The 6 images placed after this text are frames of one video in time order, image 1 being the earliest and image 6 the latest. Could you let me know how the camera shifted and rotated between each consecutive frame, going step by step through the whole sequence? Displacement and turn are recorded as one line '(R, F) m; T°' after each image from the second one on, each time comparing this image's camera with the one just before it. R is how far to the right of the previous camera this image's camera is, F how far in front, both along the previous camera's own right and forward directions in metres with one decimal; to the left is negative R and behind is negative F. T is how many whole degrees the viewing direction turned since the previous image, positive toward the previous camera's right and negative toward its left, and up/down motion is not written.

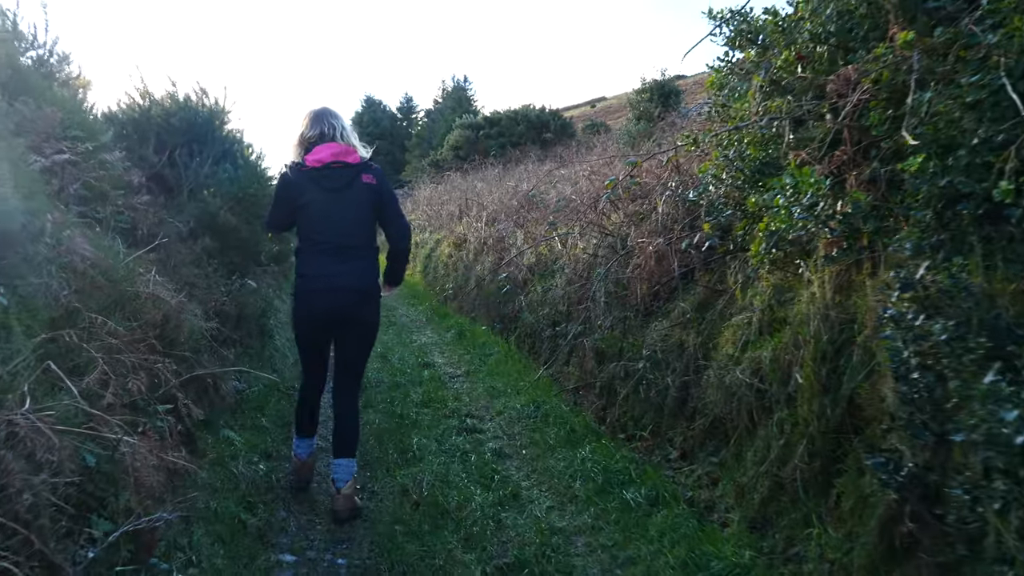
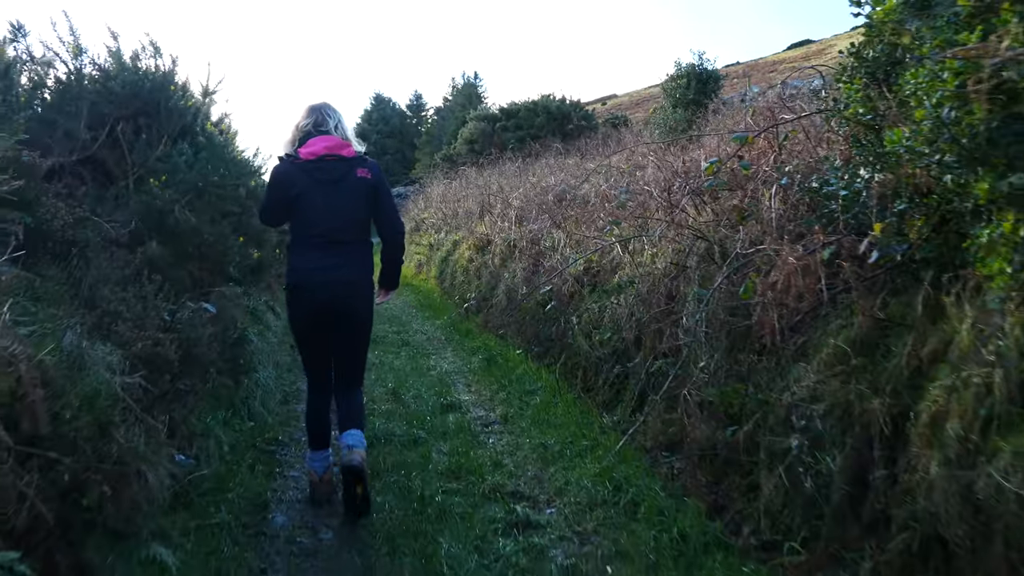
(-0.2, +2.0) m; 0°
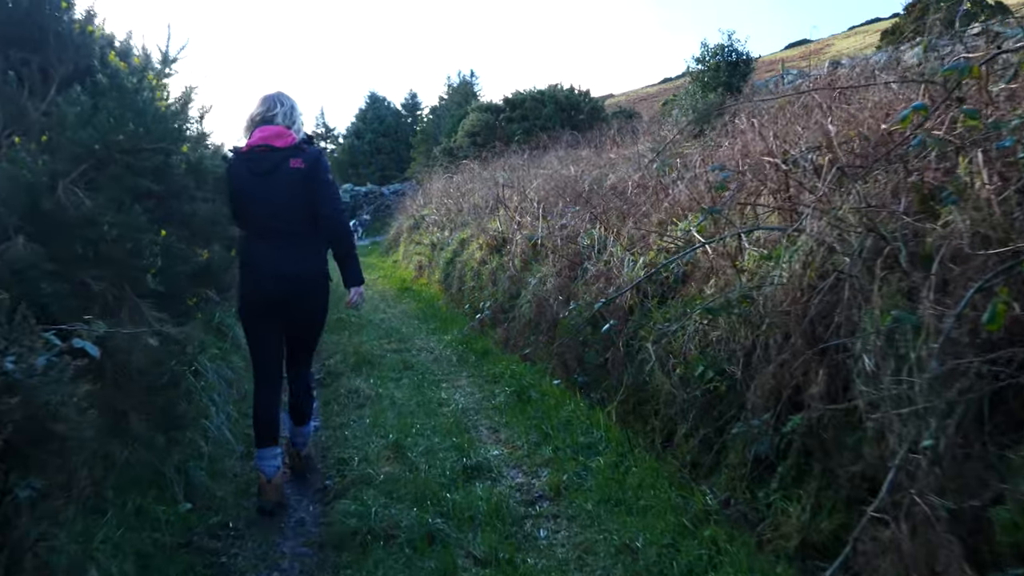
(-0.2, +2.0) m; 0°
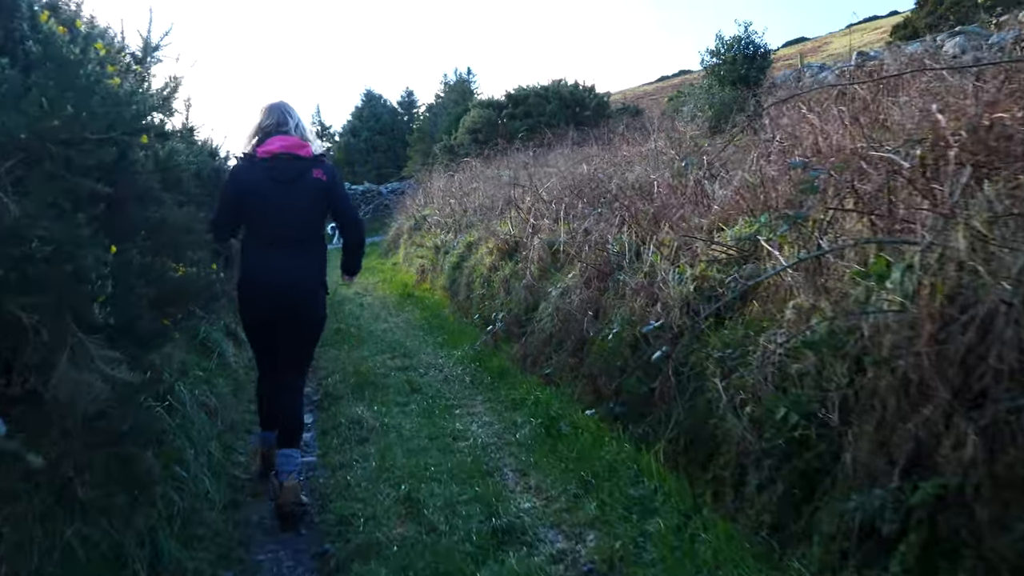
(-0.1, +0.8) m; 0°
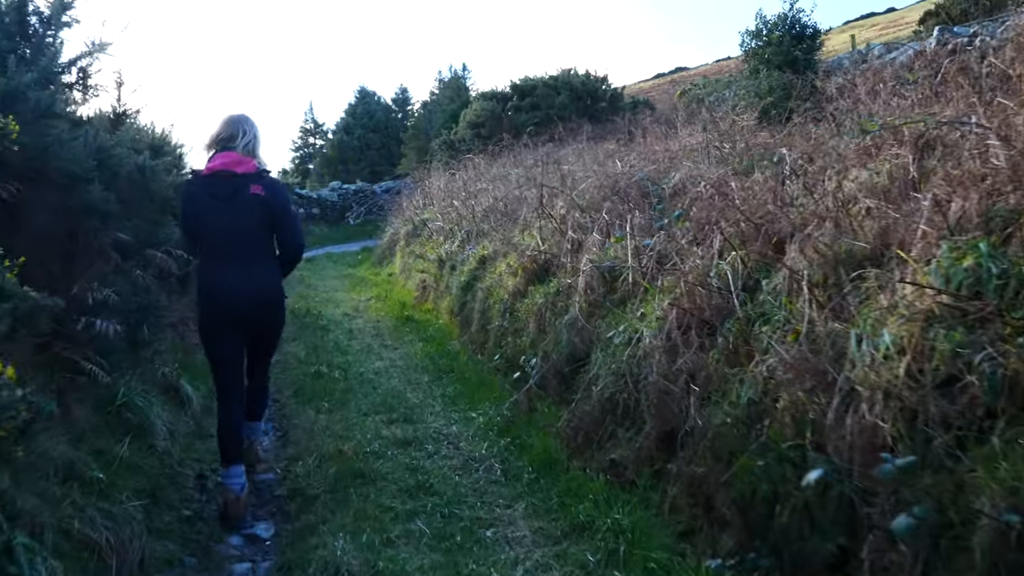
(-0.2, +2.2) m; 0°
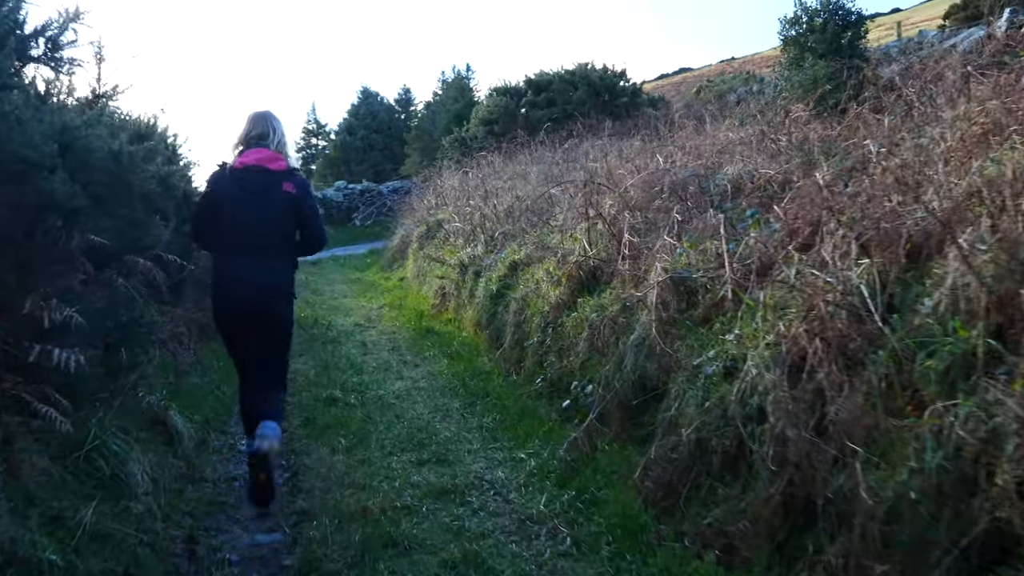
(-0.2, +1.1) m; 0°
